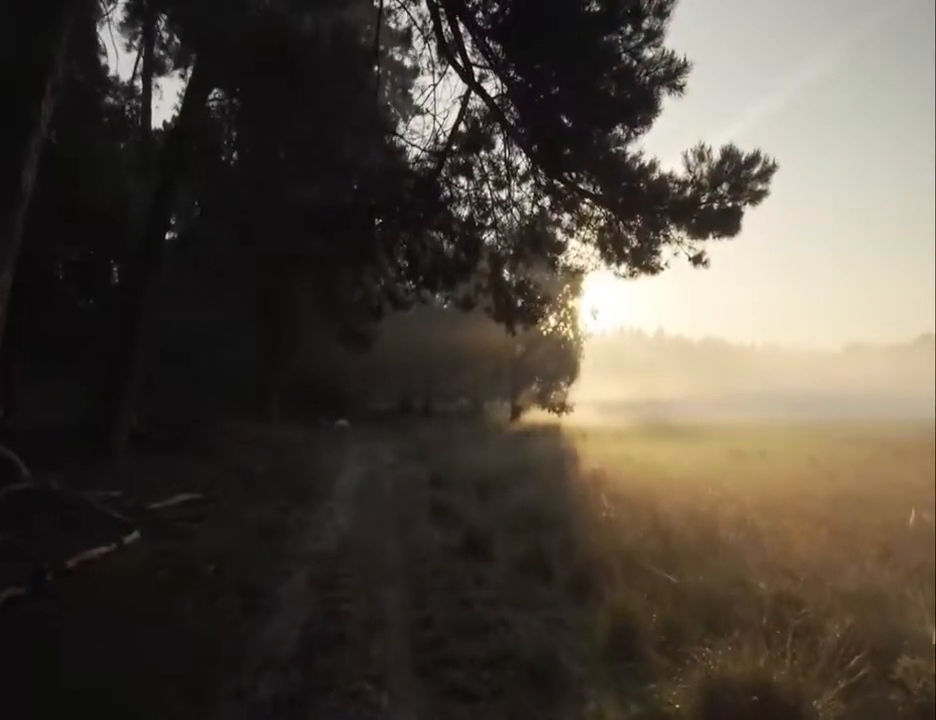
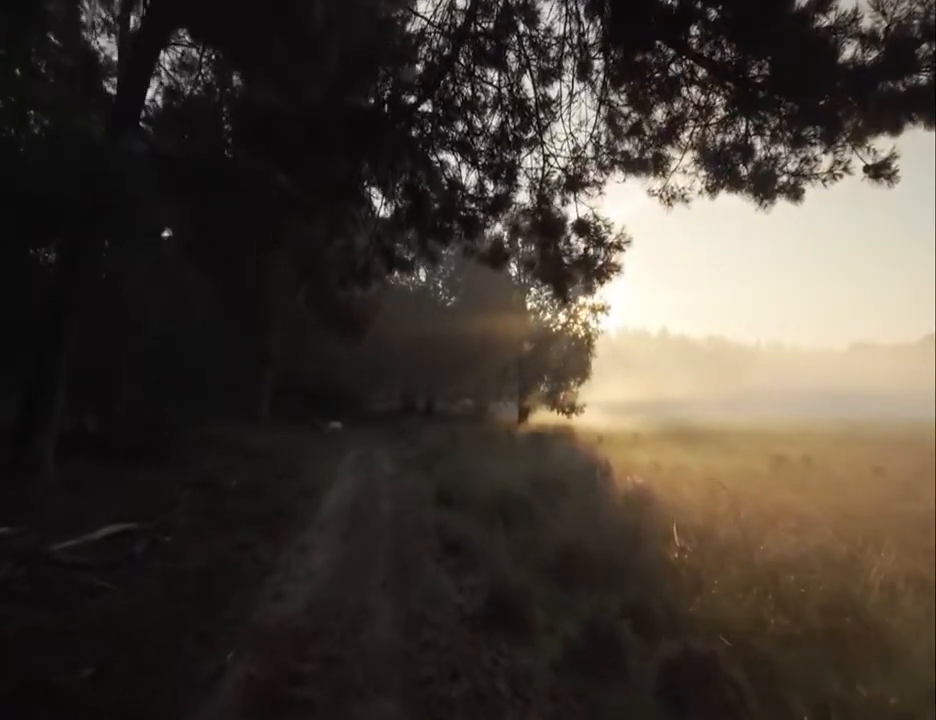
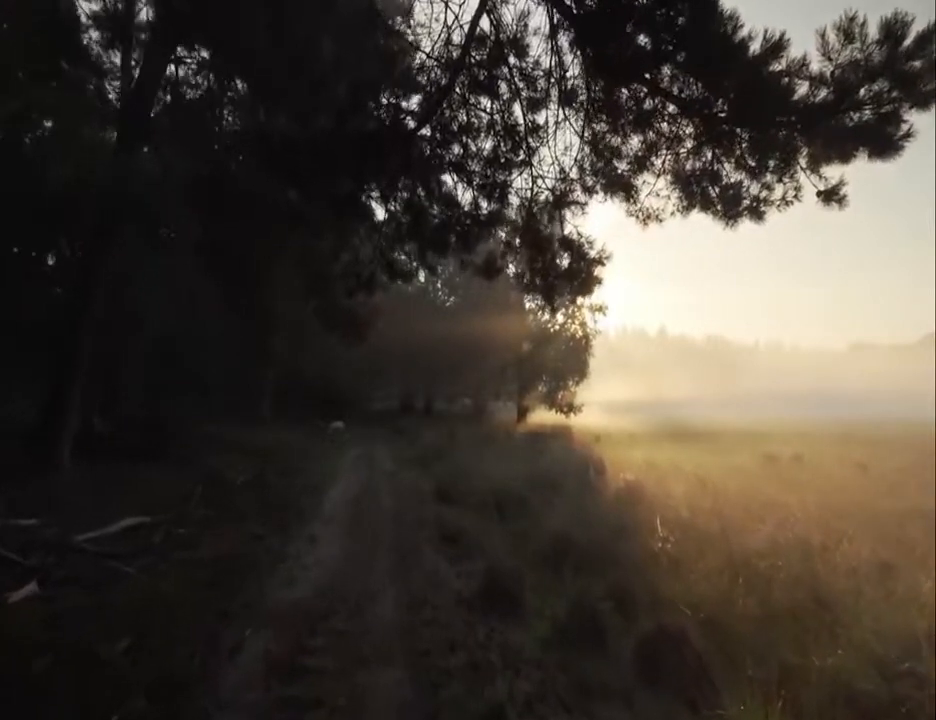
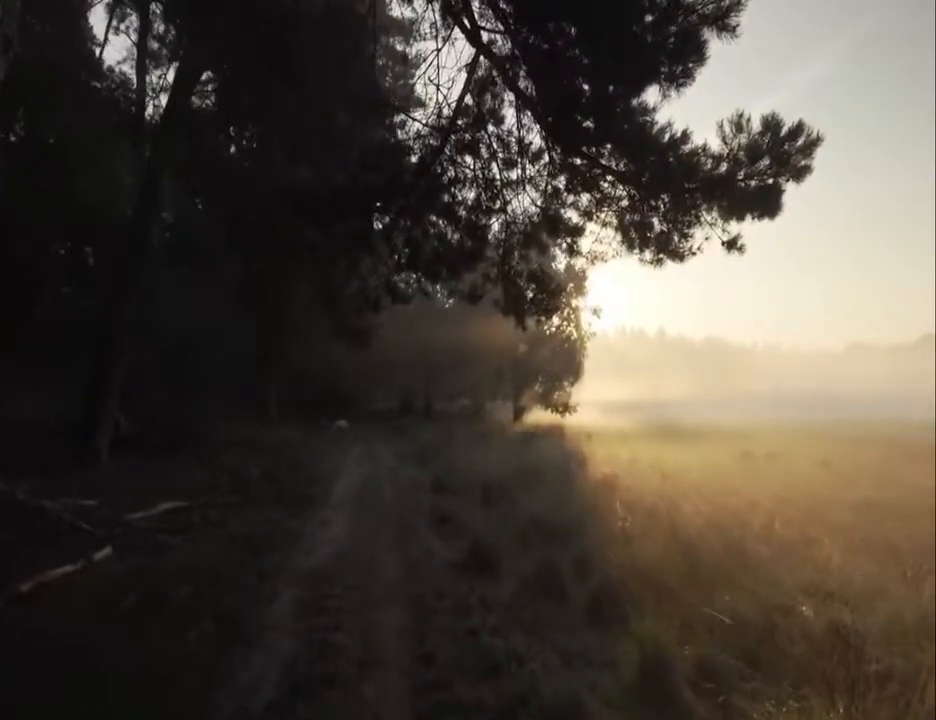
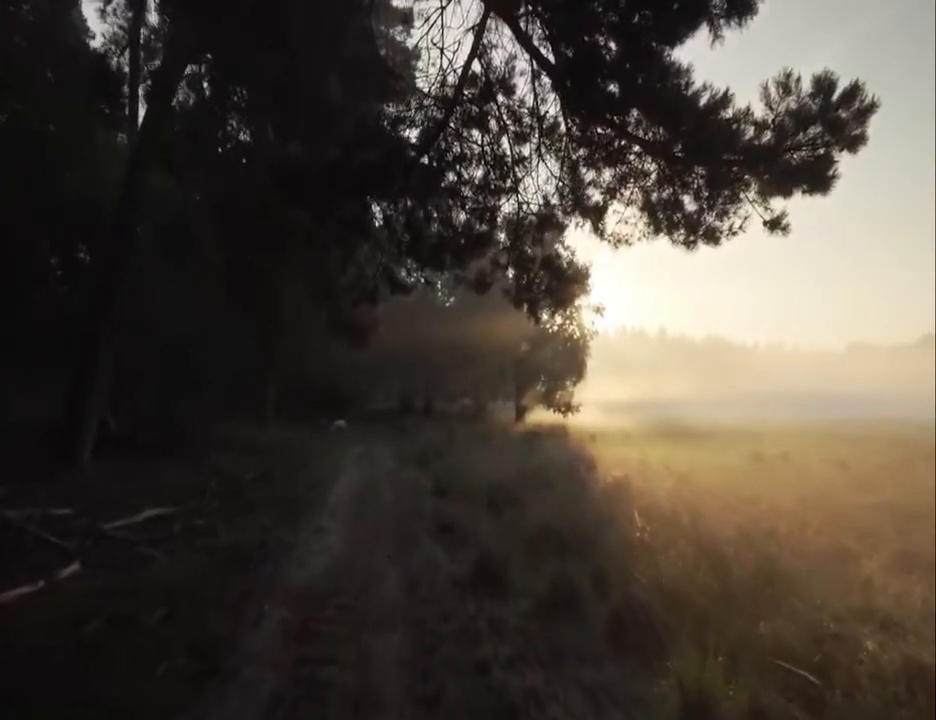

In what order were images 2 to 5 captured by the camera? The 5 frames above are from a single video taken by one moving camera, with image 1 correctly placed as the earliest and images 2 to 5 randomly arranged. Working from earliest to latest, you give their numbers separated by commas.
4, 5, 3, 2
